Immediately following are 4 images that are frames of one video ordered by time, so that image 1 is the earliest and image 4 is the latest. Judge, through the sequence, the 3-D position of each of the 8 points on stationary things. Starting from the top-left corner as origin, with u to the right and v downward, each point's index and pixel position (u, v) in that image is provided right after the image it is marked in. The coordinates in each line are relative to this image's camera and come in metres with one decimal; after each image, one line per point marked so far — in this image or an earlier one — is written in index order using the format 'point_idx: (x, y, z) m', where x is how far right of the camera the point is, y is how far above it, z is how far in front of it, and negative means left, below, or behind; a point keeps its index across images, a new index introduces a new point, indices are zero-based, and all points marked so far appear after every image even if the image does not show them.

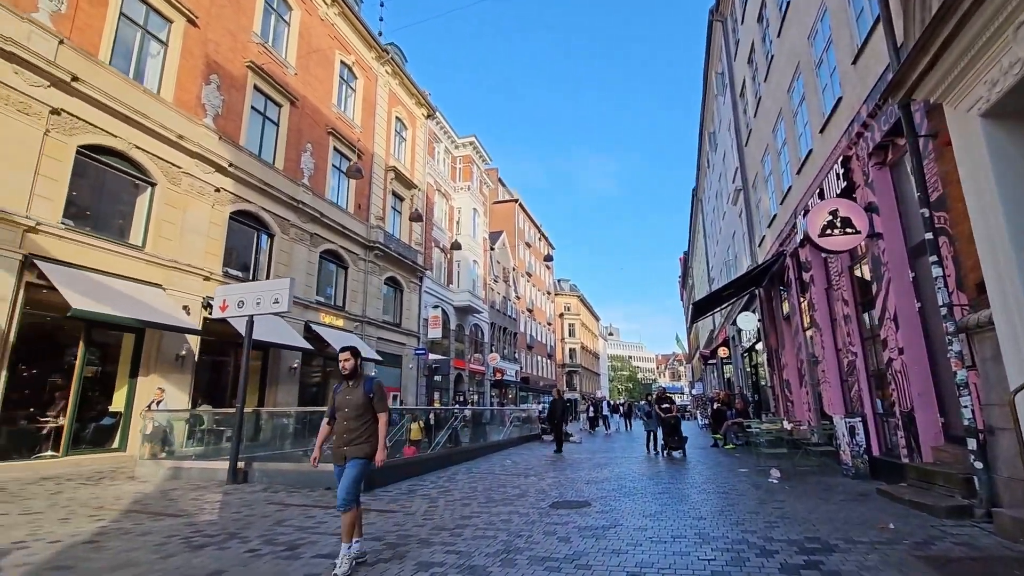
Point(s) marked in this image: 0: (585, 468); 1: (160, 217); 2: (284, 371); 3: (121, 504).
0: (+1.6, -3.9, +11.2) m
1: (-9.0, +1.8, +13.0) m
2: (-7.6, -2.8, +17.1) m
3: (-5.5, -3.1, +7.3) m
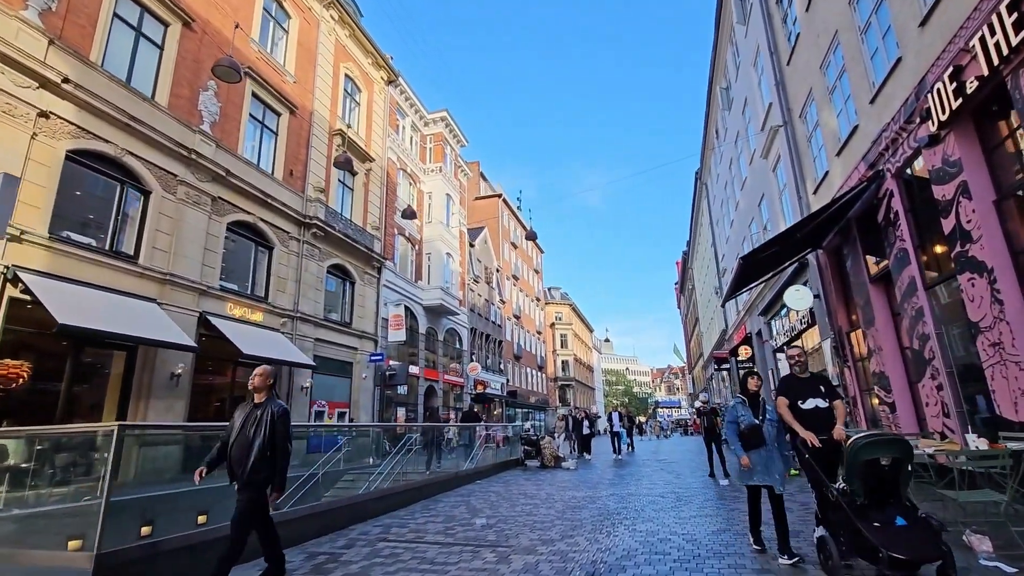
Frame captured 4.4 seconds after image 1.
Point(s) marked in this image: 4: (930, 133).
0: (+0.9, -3.0, +6.6) m
1: (-9.7, +2.5, +8.4) m
2: (-8.4, -2.2, +12.3) m
3: (-6.2, -2.1, +2.5) m
4: (+5.5, +2.0, +6.8) m
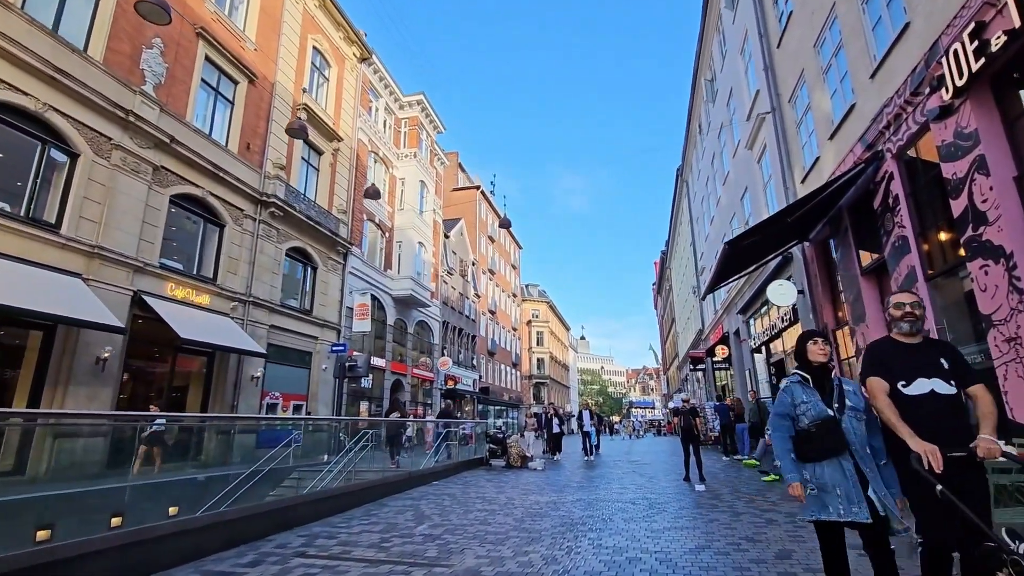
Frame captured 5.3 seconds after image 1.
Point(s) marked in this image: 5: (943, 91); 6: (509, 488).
0: (+0.3, -2.7, +5.7) m
1: (-10.2, +3.1, +7.1) m
2: (-9.2, -1.7, +11.0) m
3: (-6.5, -1.7, +1.4) m
4: (+5.1, +2.2, +6.1) m
5: (+5.0, +2.3, +6.0) m
6: (0.0, -3.8, +9.6) m
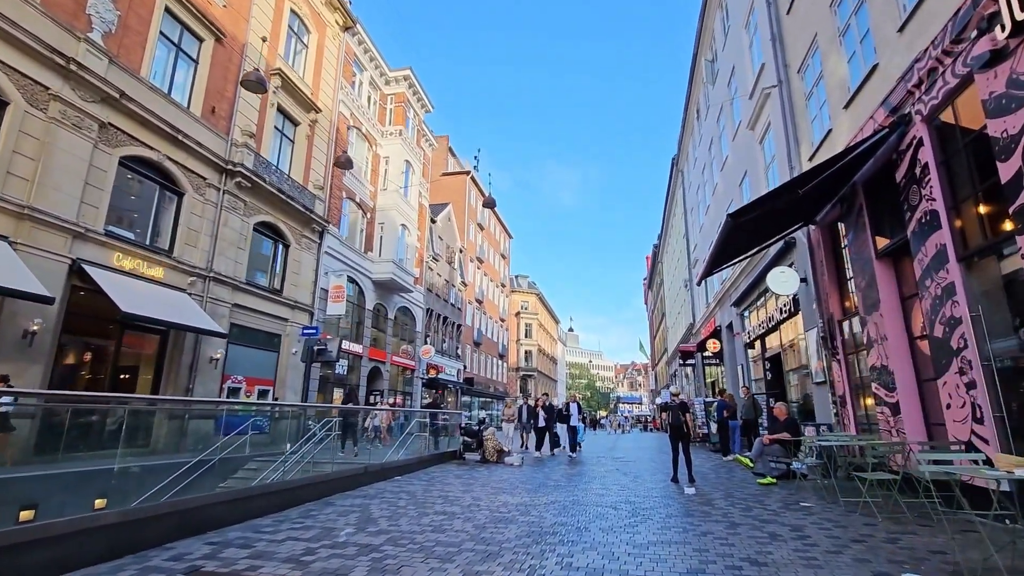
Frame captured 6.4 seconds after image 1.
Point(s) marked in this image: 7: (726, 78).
0: (-0.1, -2.4, +4.7) m
1: (-10.5, +3.7, +5.9) m
2: (-9.6, -1.0, +9.9) m
3: (-6.9, -1.2, +0.3) m
4: (+4.8, +2.4, +5.1) m
5: (+4.7, +2.5, +5.0) m
6: (-0.6, -3.4, +8.7) m
7: (+7.1, +6.9, +16.8) m
